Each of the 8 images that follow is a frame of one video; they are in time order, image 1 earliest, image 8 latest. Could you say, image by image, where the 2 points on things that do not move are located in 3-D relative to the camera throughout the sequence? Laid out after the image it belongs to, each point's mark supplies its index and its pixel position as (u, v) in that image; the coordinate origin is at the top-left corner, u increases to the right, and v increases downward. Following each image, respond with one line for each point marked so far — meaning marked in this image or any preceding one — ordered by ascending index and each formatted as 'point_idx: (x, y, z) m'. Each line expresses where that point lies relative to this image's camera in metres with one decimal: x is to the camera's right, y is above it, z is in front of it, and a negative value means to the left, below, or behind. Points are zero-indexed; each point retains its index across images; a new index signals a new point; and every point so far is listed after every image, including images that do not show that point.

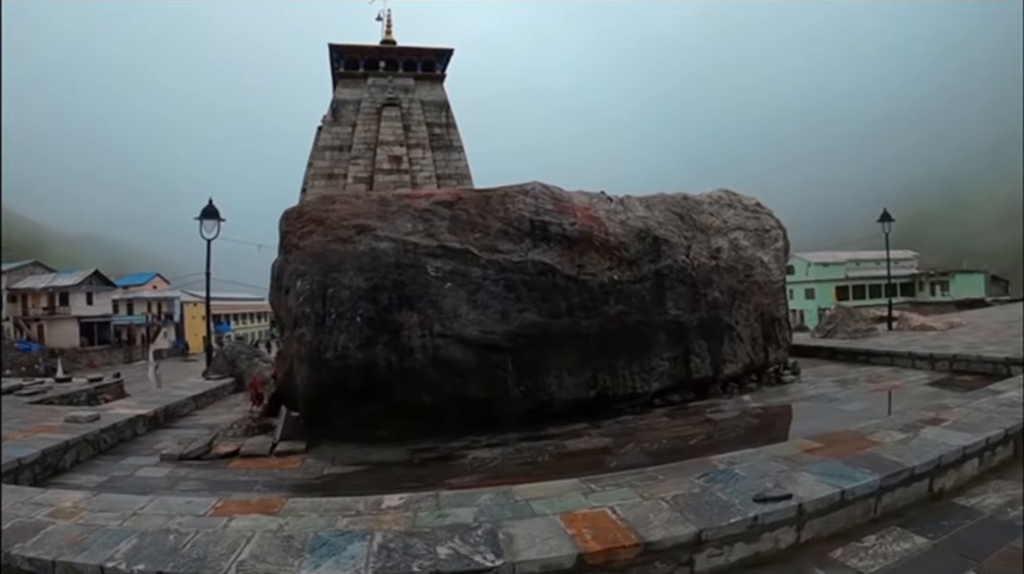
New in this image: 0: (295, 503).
0: (-1.5, -1.0, +3.5) m
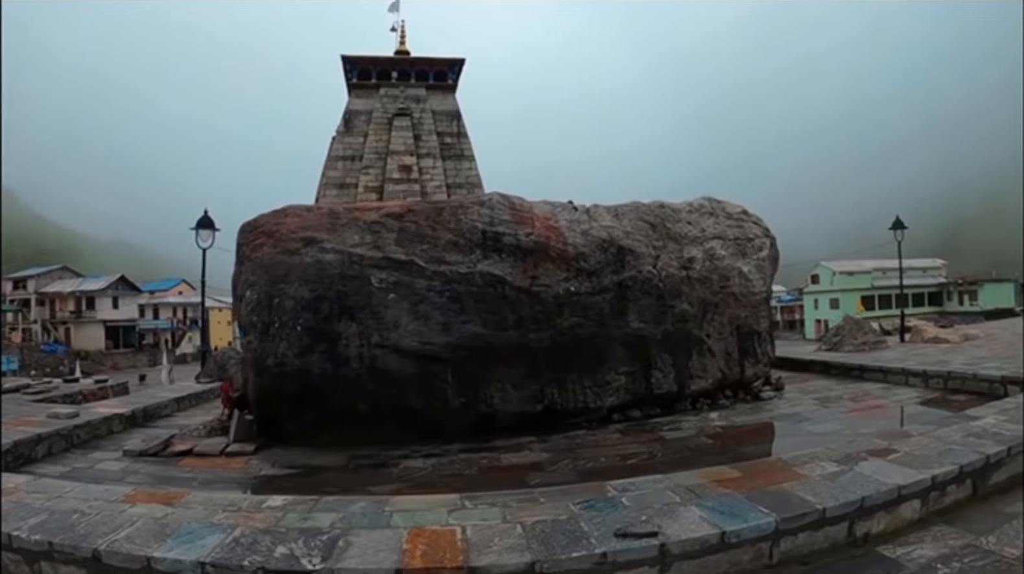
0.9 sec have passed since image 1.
0: (-1.9, -1.1, +3.6) m
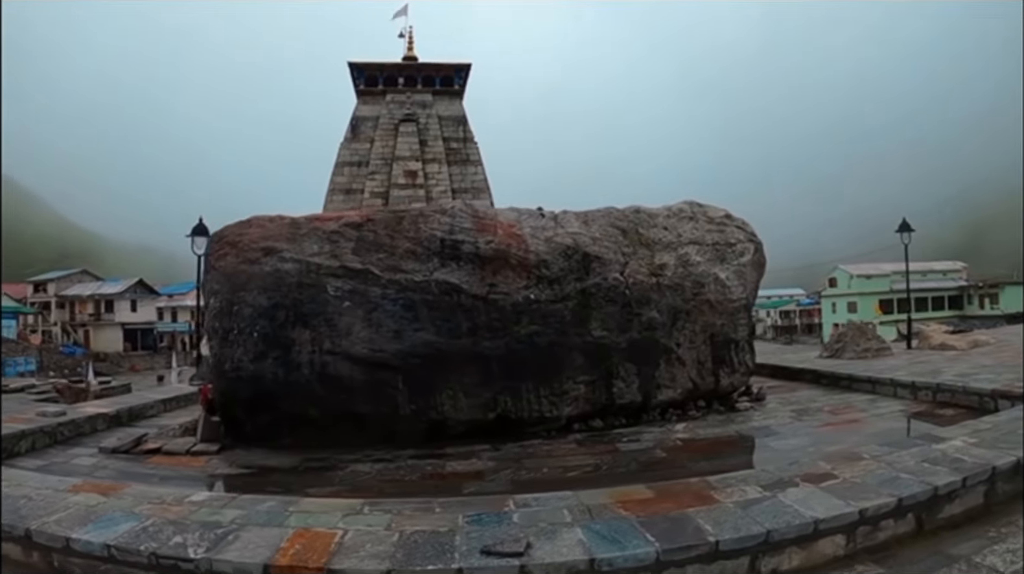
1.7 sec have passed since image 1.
0: (-2.3, -1.2, +3.6) m
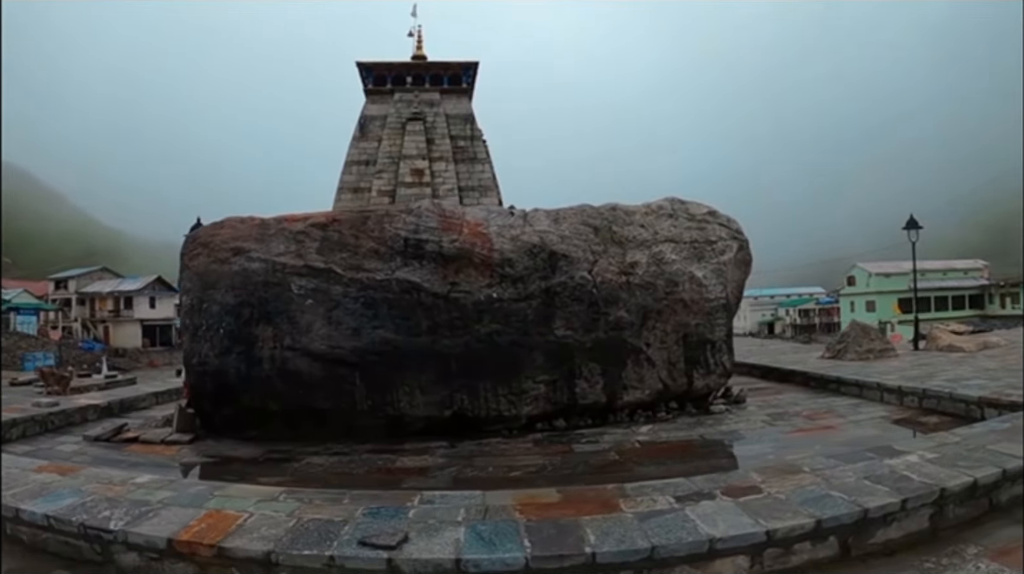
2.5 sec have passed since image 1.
0: (-2.6, -1.2, +3.7) m
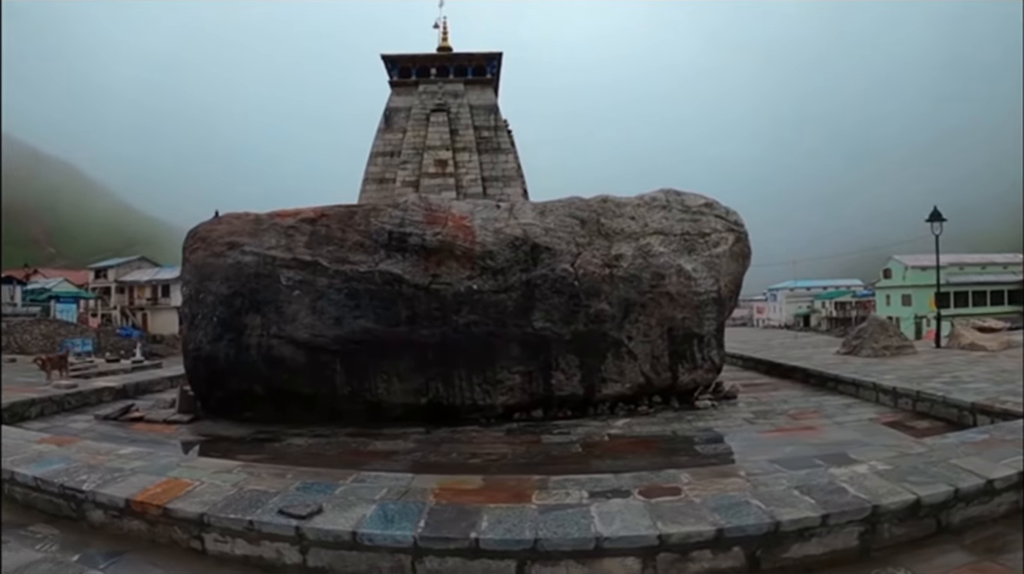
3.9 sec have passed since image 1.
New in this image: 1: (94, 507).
0: (-2.9, -1.1, +4.0) m
1: (-2.2, -1.1, +3.1) m
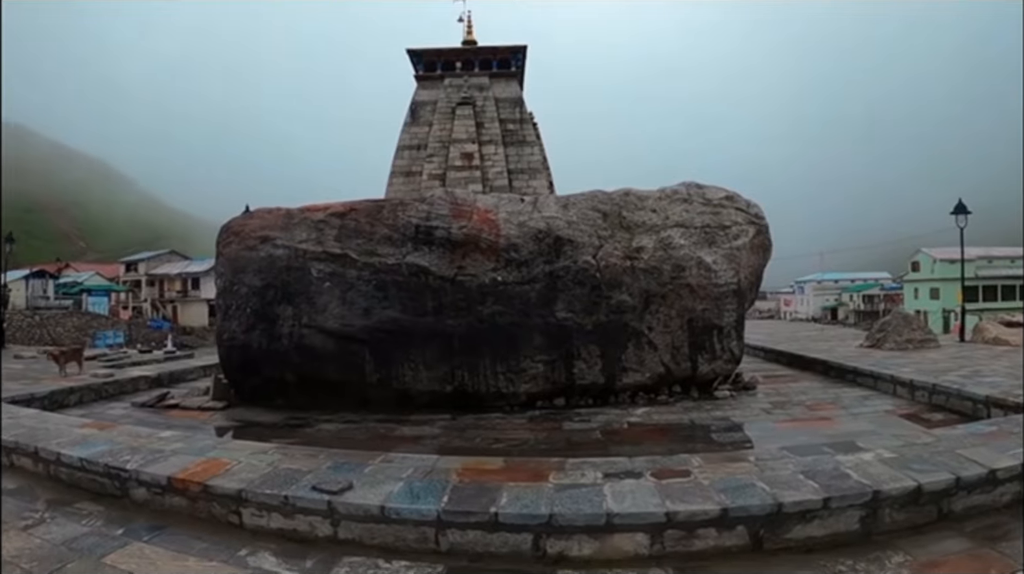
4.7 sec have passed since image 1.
0: (-2.7, -1.0, +4.3) m
1: (-2.1, -1.1, +3.4) m
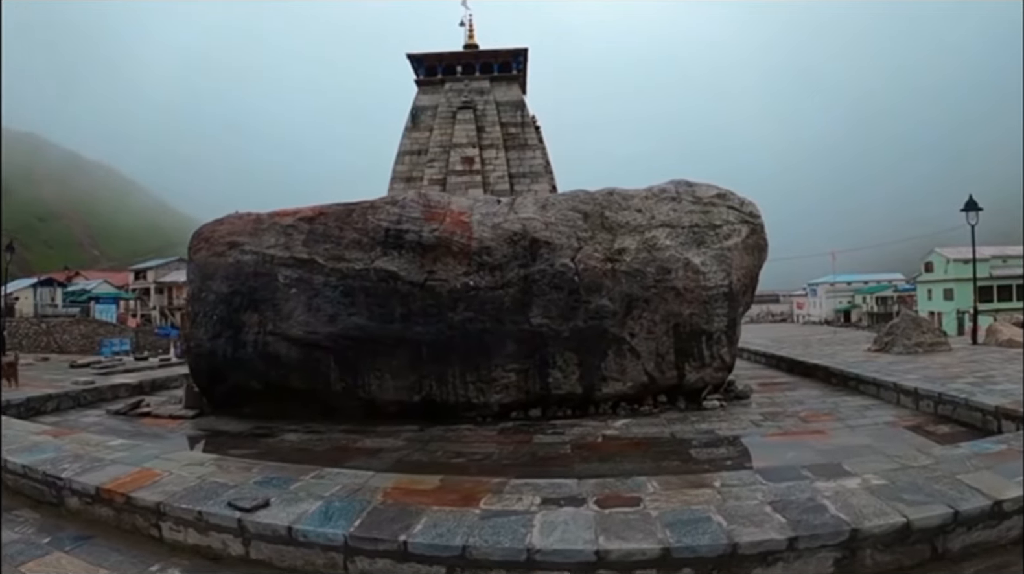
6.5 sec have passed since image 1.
0: (-2.9, -1.1, +4.1) m
1: (-2.3, -1.1, +3.2) m
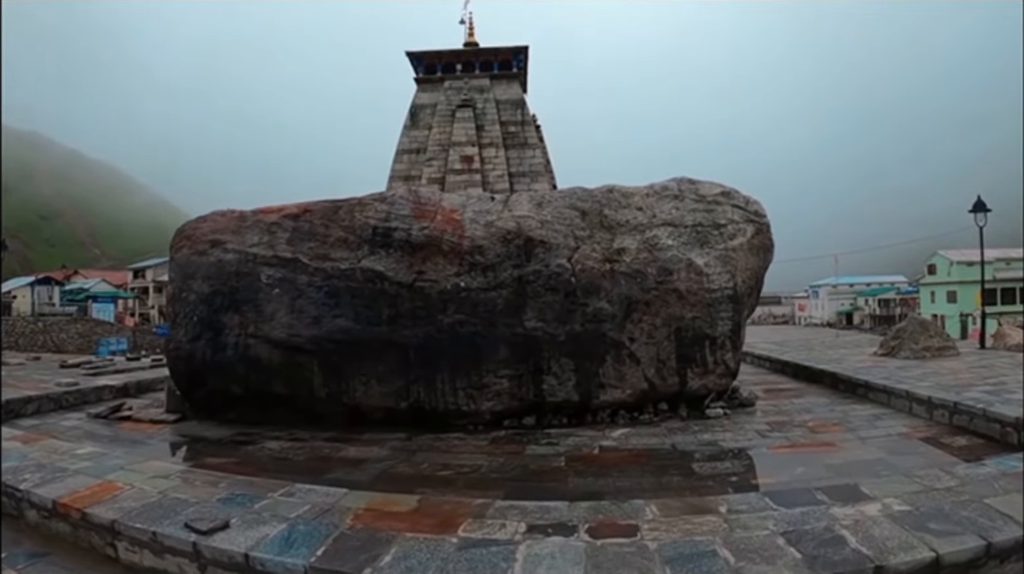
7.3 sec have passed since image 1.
0: (-3.0, -1.1, +3.9) m
1: (-2.4, -1.1, +3.0) m
